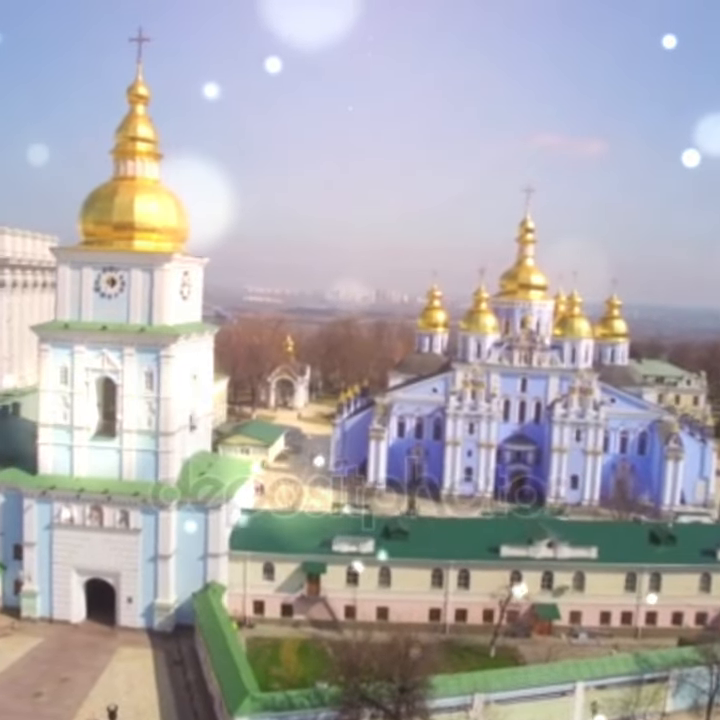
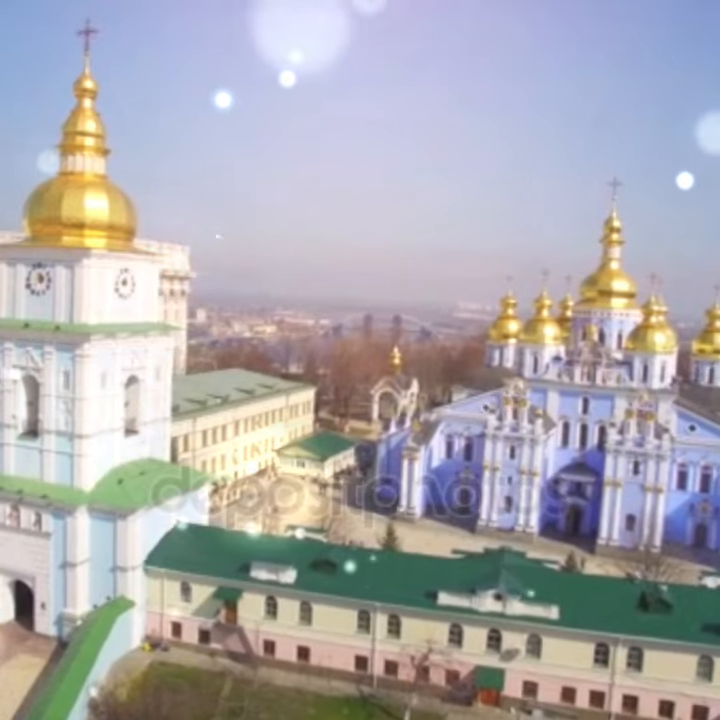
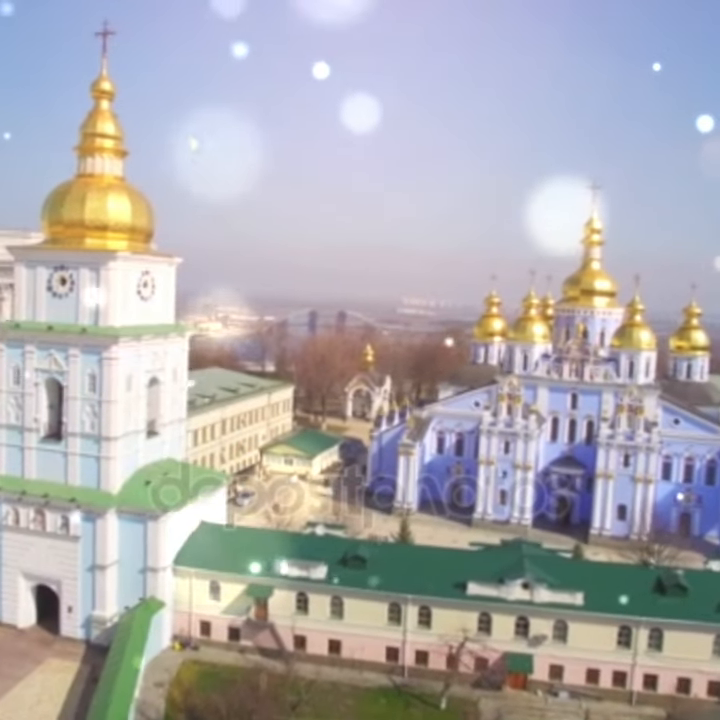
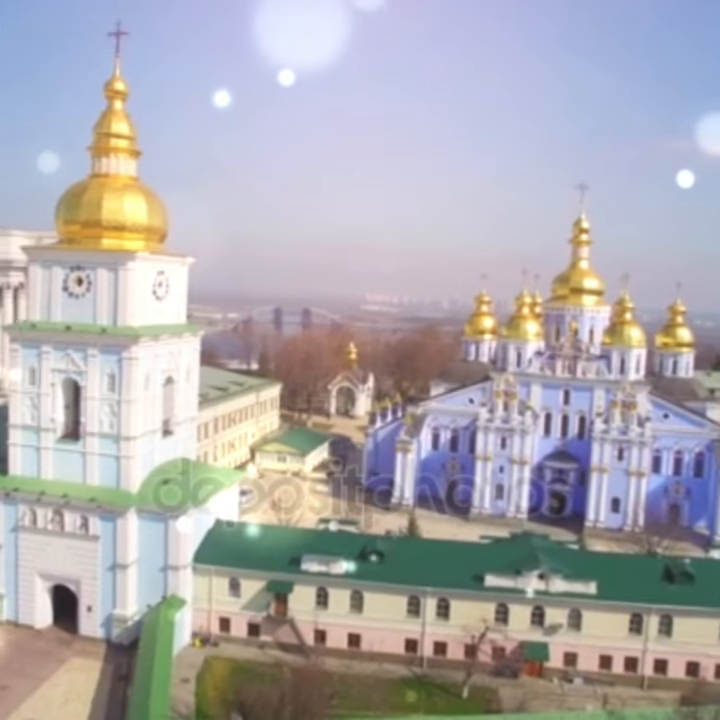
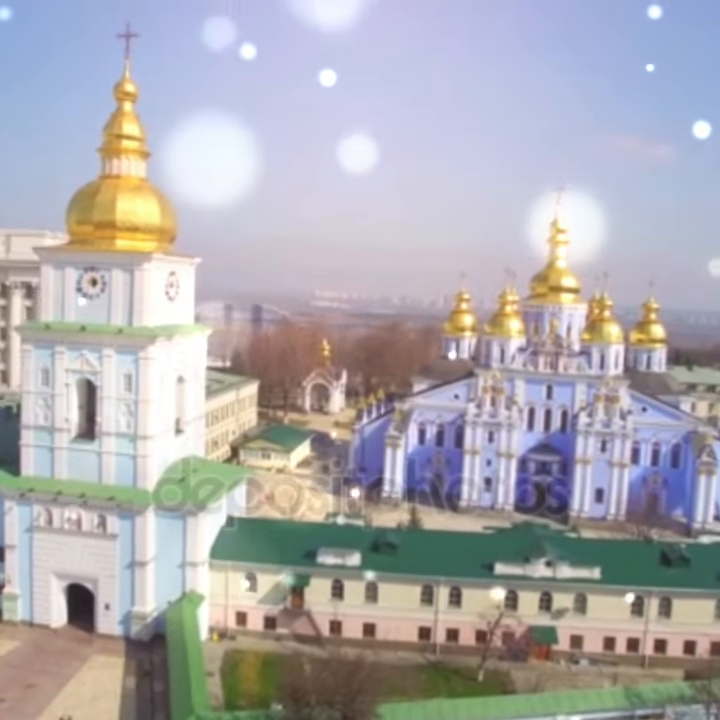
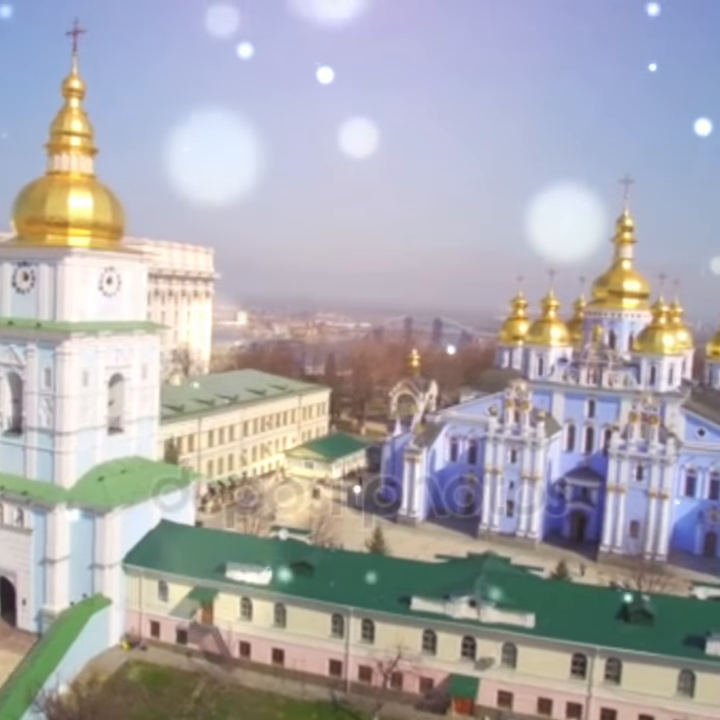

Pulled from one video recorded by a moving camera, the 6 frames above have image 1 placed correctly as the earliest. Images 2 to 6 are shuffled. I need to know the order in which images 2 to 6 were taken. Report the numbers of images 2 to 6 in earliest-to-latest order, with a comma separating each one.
5, 4, 3, 2, 6
